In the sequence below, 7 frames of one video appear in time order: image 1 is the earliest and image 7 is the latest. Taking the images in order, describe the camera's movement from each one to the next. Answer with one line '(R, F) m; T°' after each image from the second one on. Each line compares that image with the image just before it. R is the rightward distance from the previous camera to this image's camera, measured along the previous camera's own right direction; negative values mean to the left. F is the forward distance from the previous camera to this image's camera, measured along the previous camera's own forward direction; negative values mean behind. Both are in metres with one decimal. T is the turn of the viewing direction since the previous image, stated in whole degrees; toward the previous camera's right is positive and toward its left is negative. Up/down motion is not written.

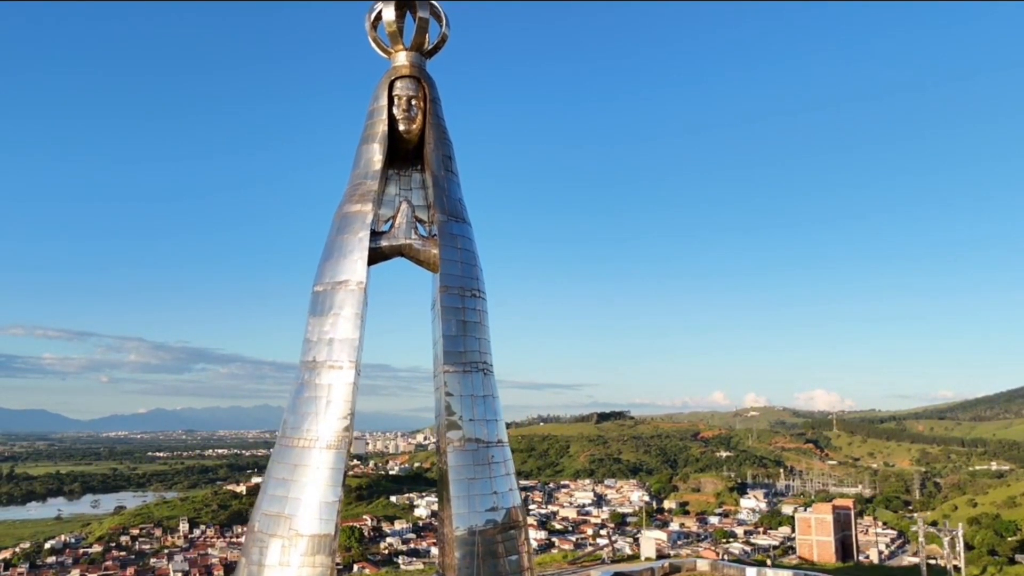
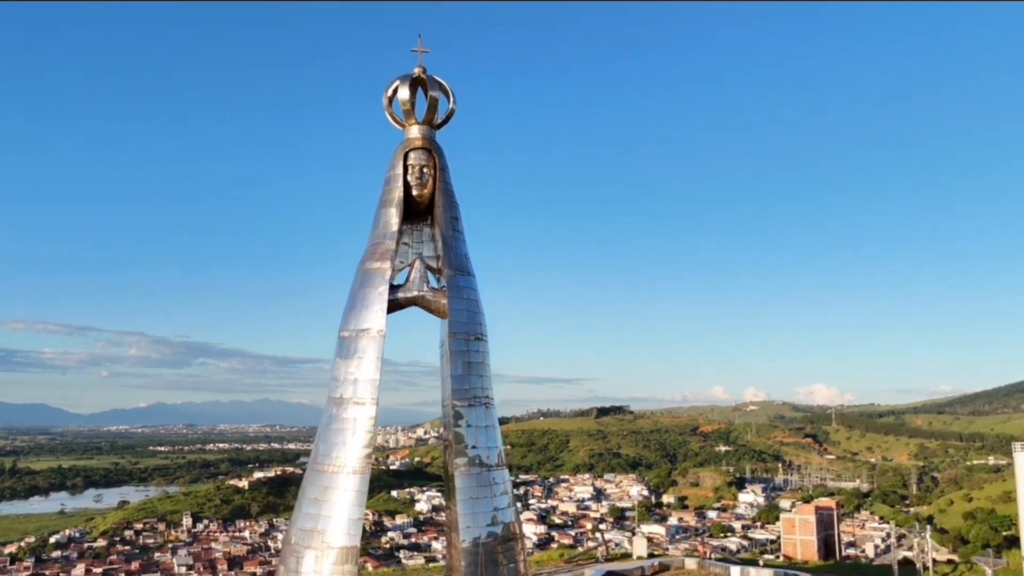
(0.0, -0.7) m; 0°
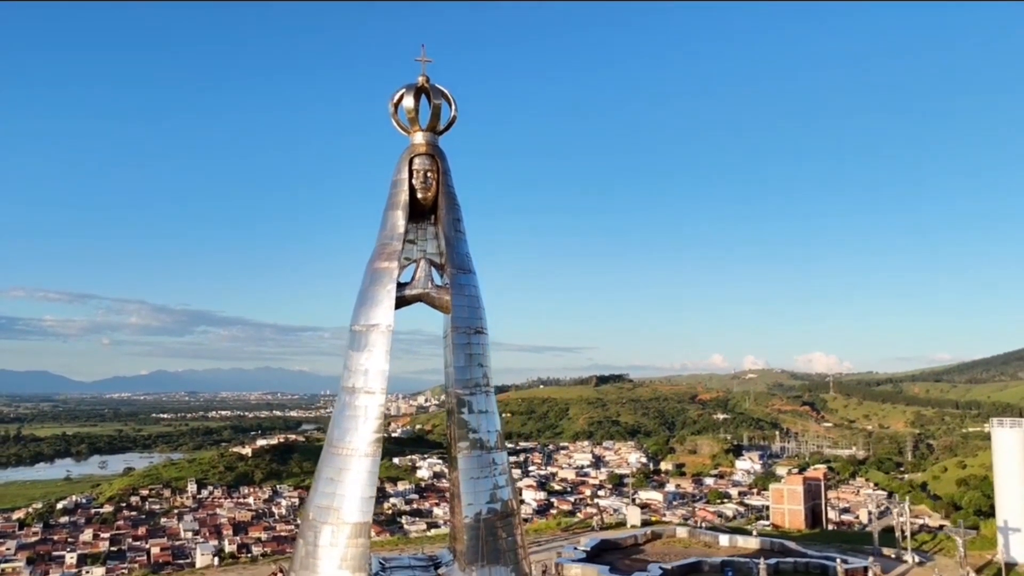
(0.0, -0.4) m; 0°
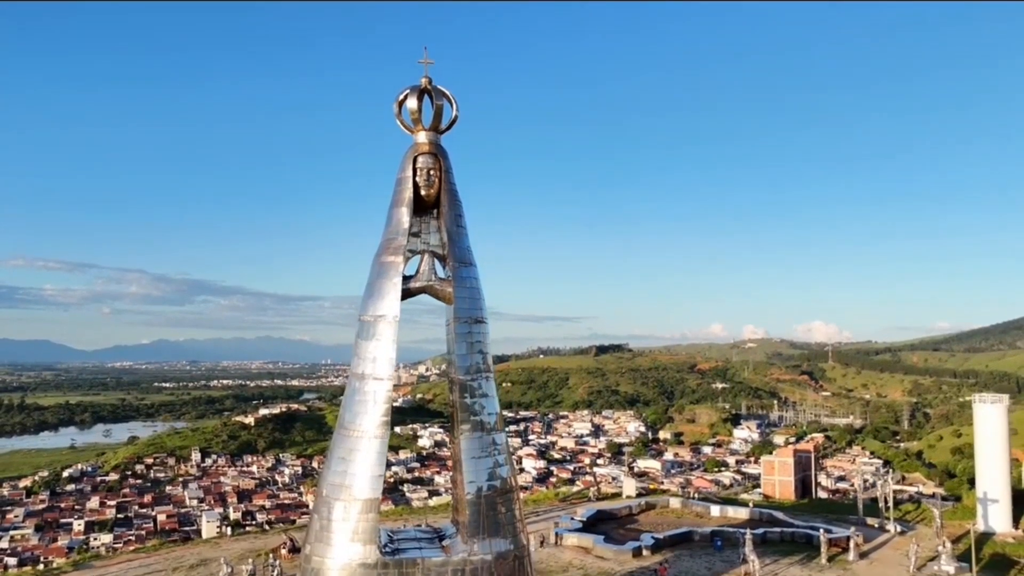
(0.0, -0.3) m; 0°
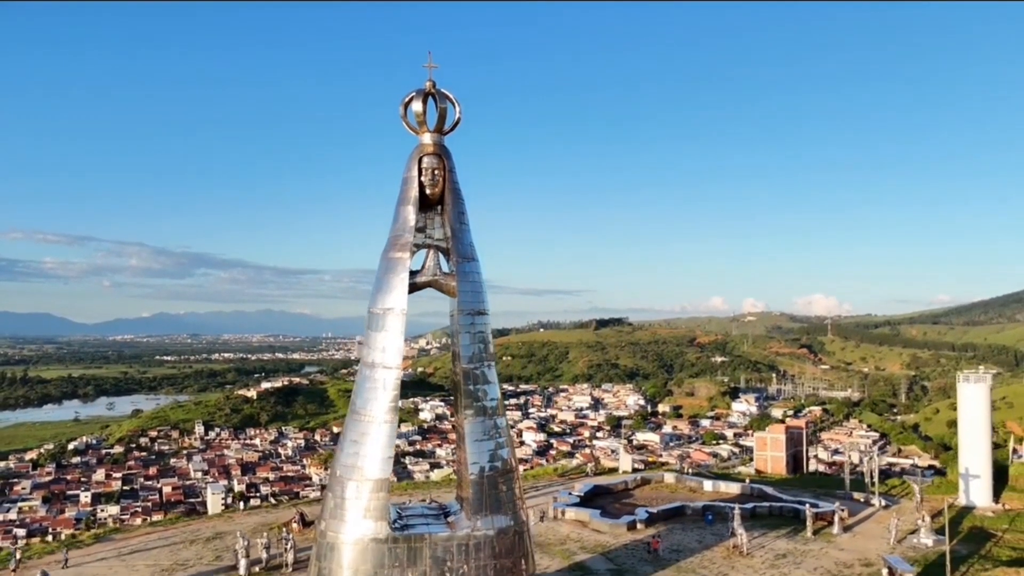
(0.0, -0.3) m; 0°
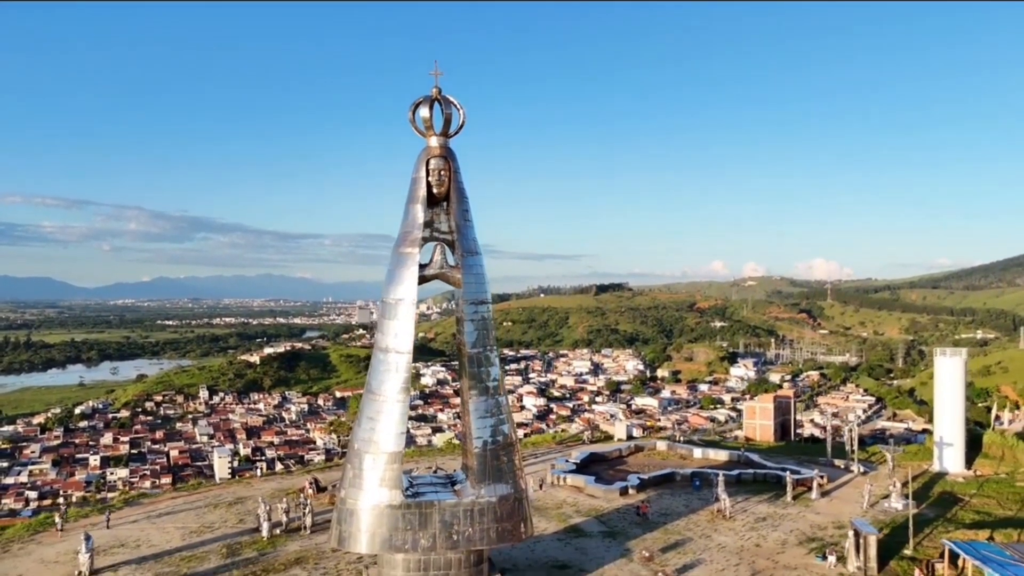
(0.0, -0.5) m; 0°
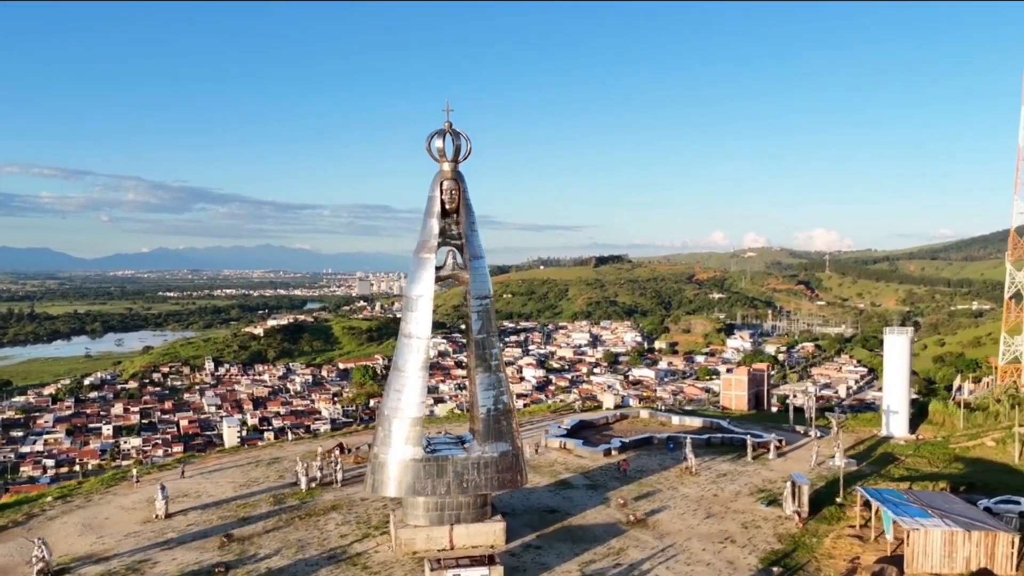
(0.0, -1.5) m; 0°
